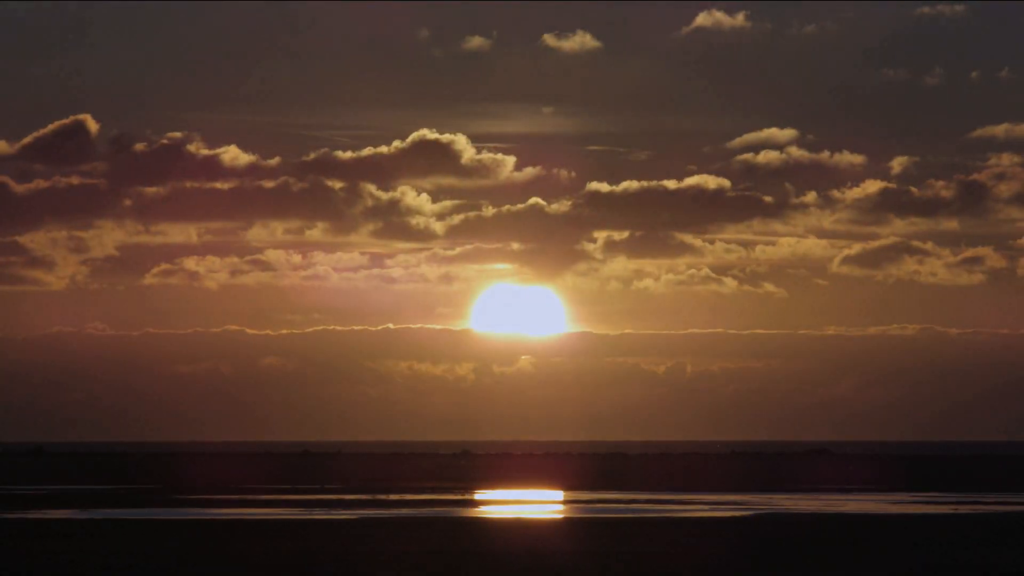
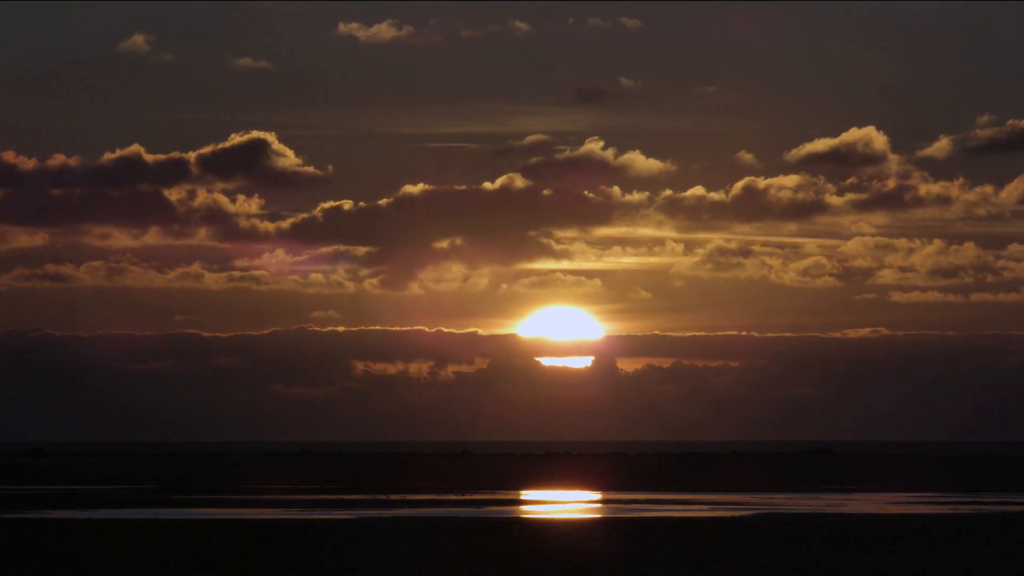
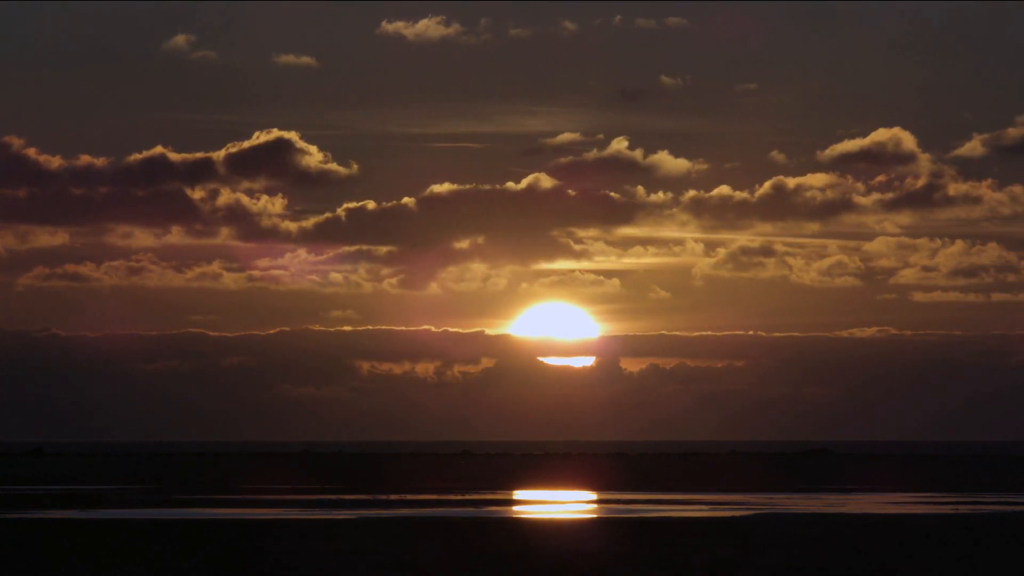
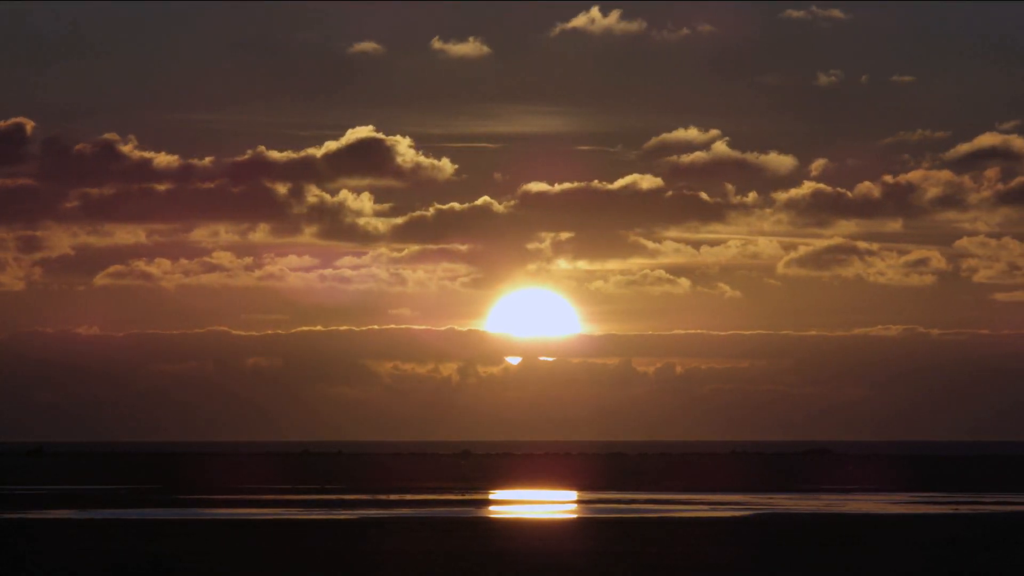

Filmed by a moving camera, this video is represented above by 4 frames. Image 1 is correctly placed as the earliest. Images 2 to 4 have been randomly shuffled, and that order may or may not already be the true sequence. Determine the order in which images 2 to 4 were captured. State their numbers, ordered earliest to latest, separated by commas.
4, 3, 2
